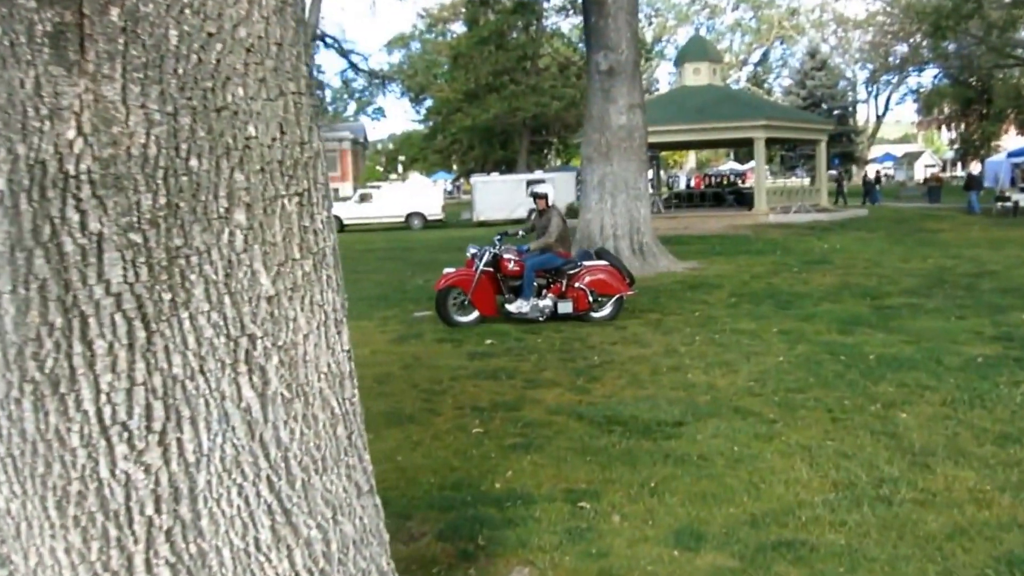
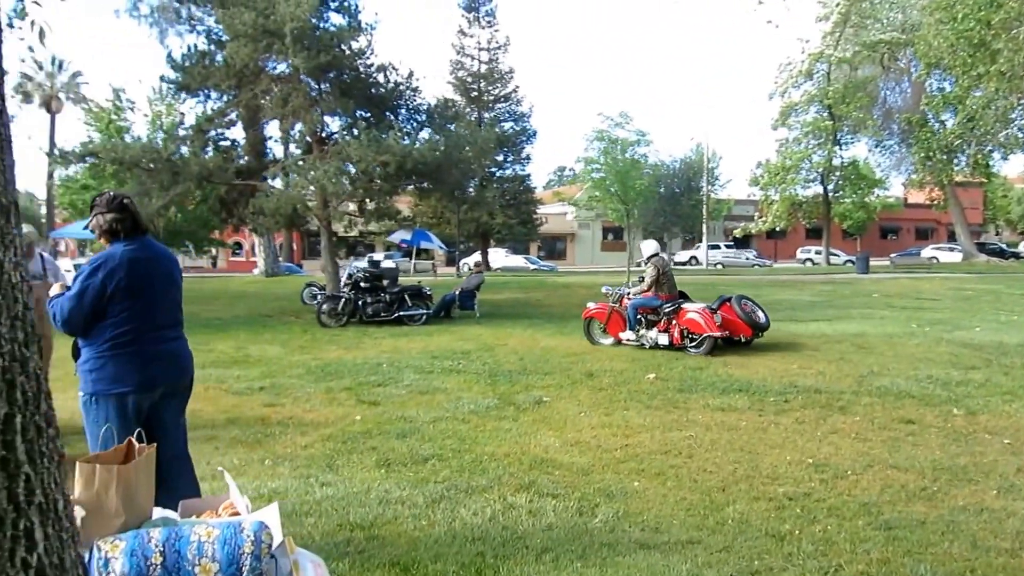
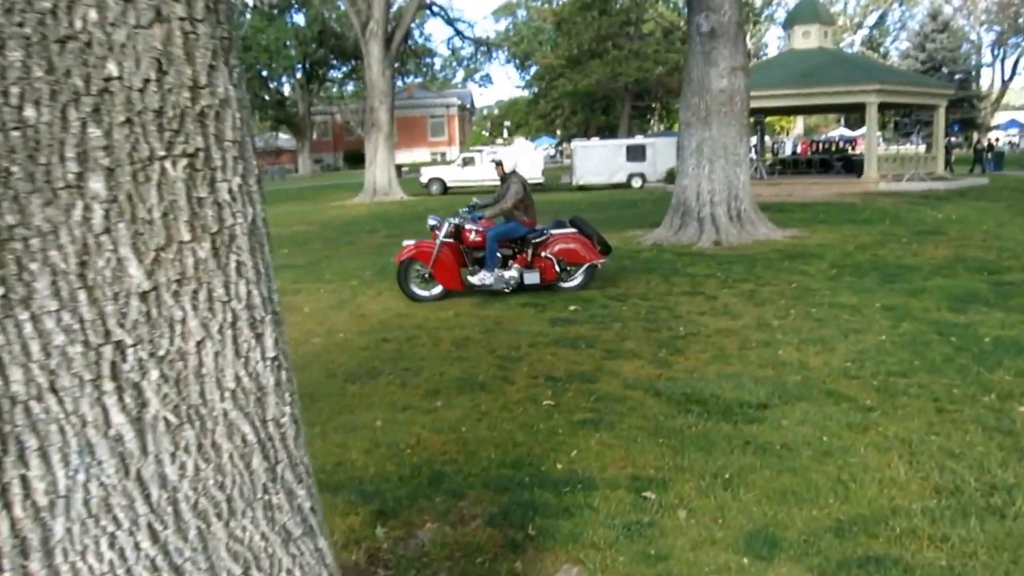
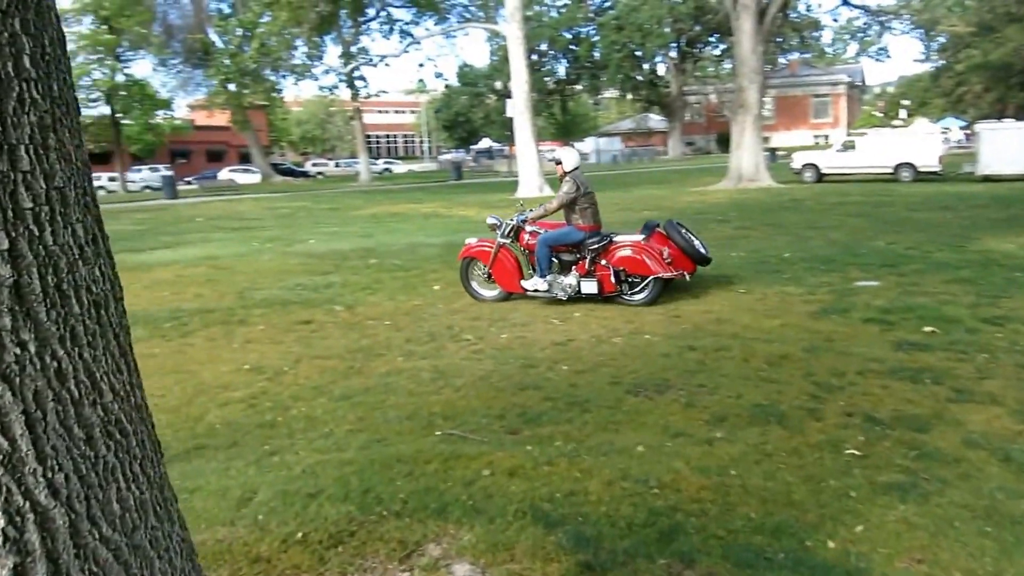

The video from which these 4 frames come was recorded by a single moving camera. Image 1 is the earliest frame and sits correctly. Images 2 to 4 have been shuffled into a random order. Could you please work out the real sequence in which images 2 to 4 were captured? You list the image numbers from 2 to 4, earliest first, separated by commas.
3, 4, 2
